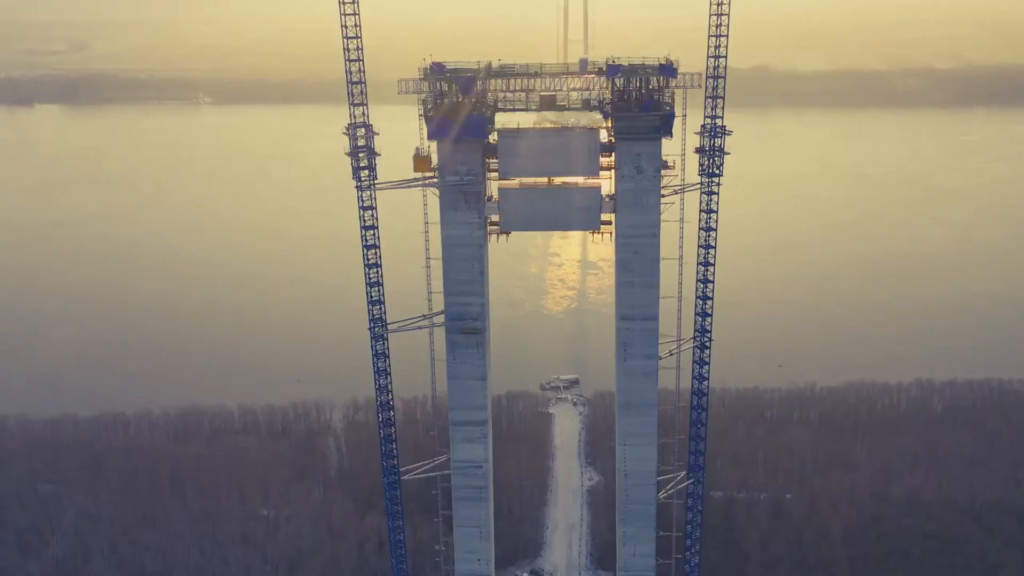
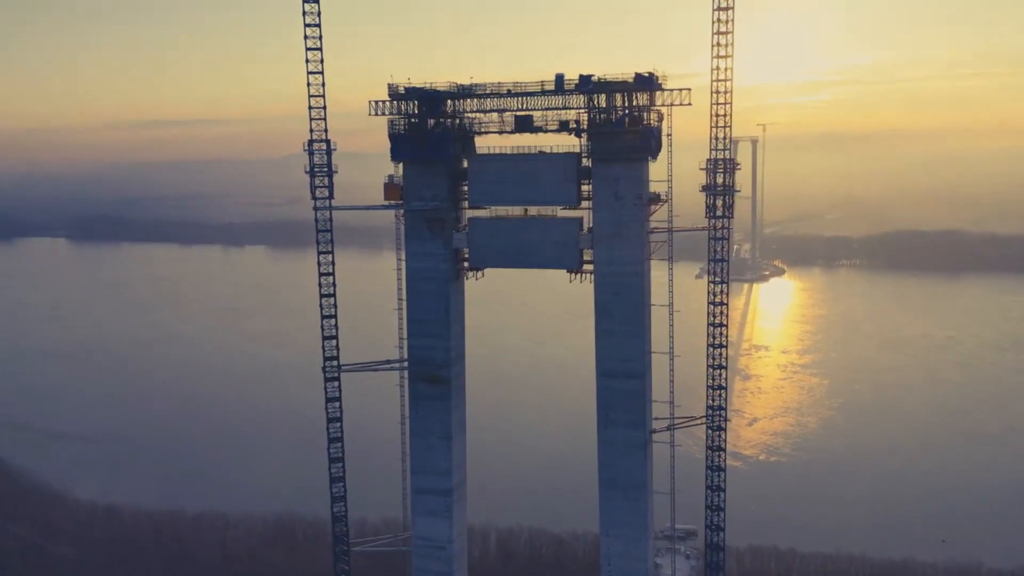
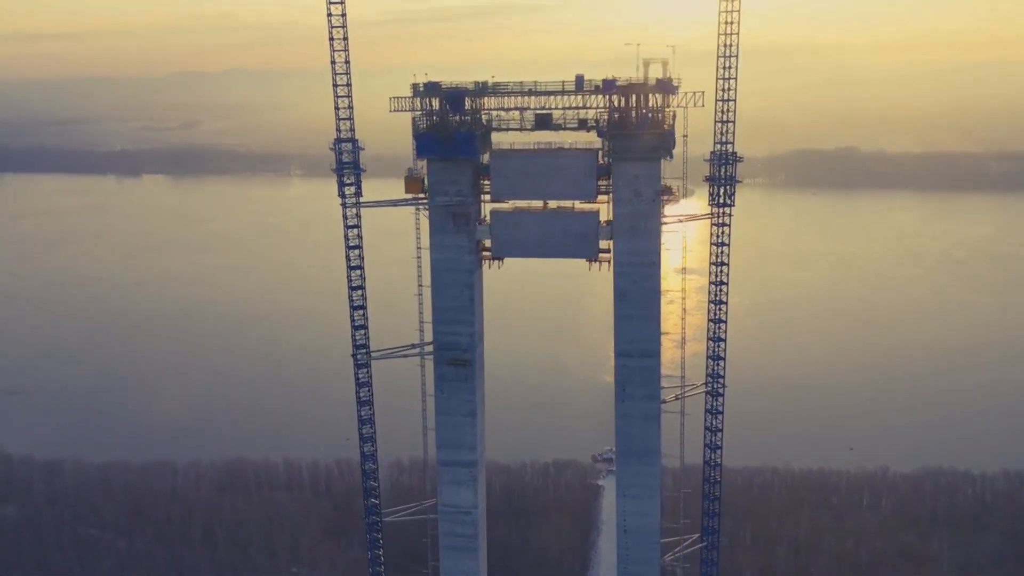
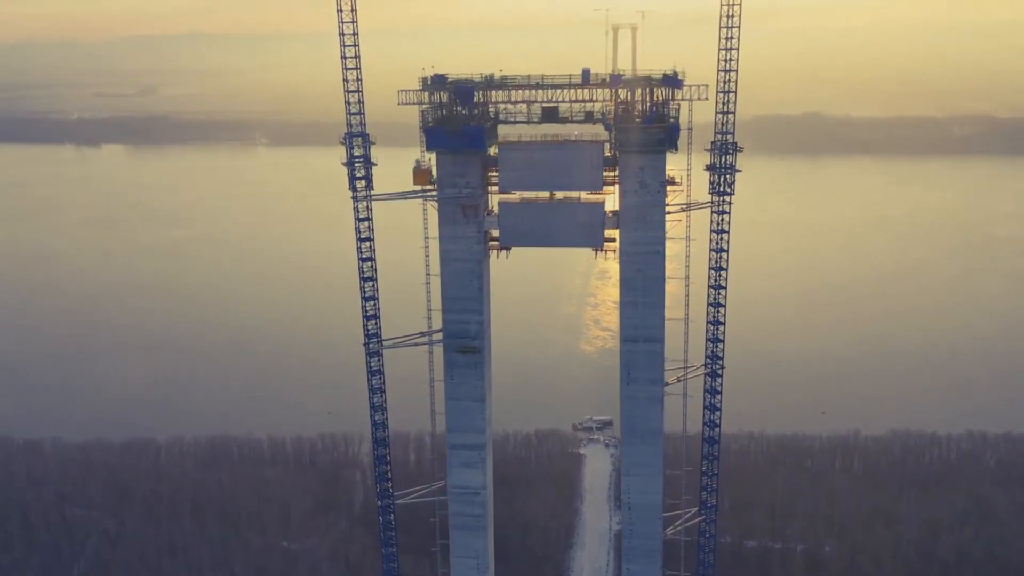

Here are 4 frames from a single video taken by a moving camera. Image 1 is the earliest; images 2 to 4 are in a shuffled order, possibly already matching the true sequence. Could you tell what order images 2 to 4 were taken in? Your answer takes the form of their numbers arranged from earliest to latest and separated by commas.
4, 3, 2
